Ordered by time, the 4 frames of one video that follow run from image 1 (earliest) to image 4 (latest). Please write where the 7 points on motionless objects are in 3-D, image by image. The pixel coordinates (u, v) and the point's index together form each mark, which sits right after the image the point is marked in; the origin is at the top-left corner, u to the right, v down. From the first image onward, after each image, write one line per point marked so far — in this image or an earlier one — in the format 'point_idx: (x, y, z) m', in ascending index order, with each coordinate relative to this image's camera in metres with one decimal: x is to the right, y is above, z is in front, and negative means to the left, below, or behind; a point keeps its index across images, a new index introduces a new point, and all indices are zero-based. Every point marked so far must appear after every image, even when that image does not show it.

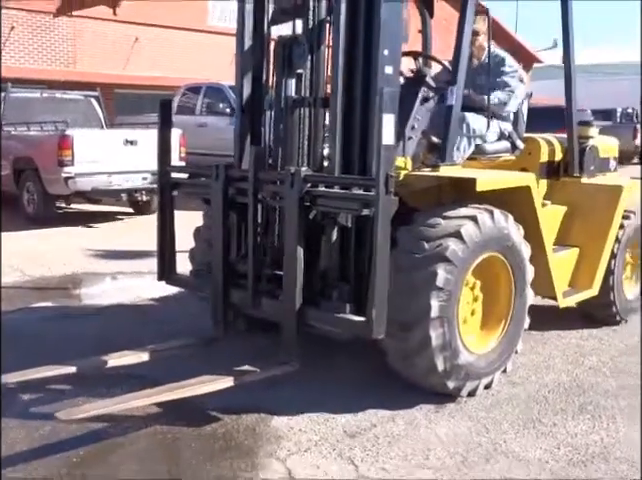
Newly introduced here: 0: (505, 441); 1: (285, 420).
0: (+1.0, -1.1, +4.2) m
1: (-0.2, -1.1, +4.4) m
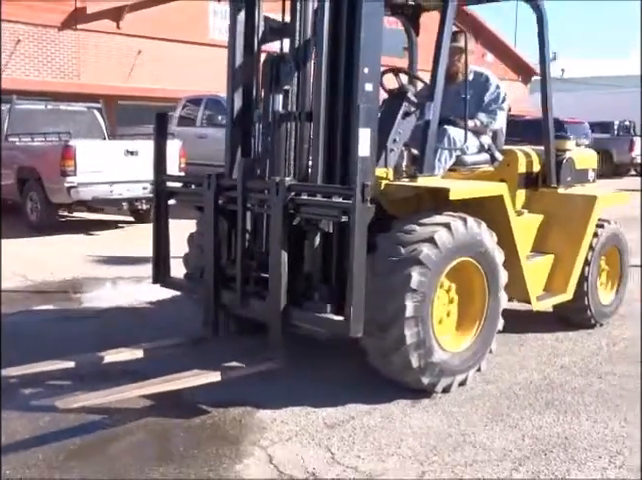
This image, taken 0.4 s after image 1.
0: (+0.9, -1.2, +4.5) m
1: (-0.3, -1.1, +4.7) m
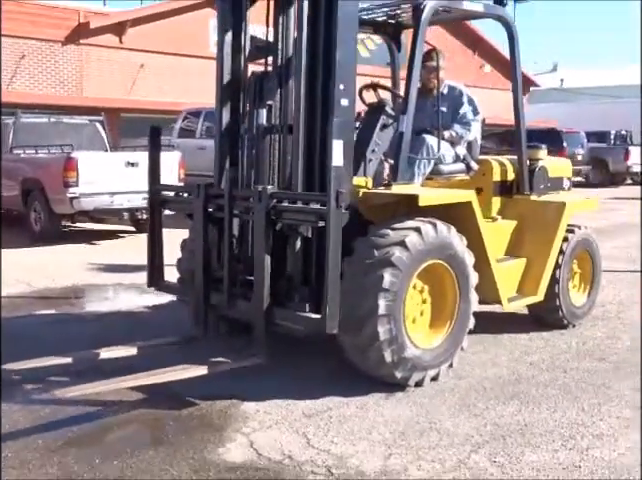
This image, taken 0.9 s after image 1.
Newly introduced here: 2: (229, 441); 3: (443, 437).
0: (+0.8, -1.2, +4.8) m
1: (-0.5, -1.1, +5.1) m
2: (-0.6, -1.2, +4.5) m
3: (+0.8, -1.2, +4.6) m
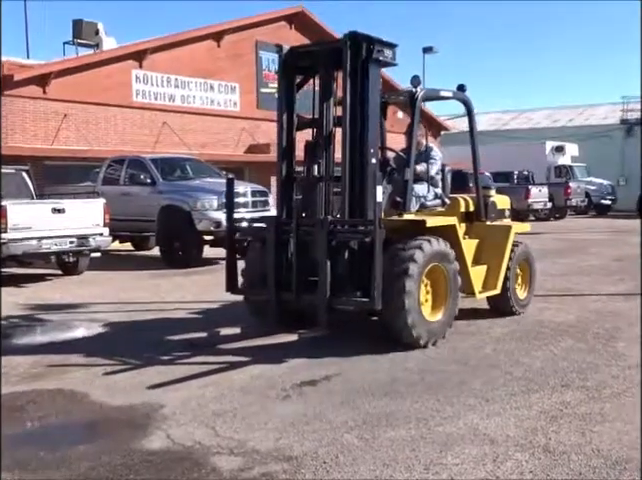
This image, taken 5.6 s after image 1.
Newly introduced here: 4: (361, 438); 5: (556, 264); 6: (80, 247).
0: (0.0, -1.4, +6.0) m
1: (-1.3, -1.4, +6.1) m
2: (-1.3, -1.5, +5.6) m
3: (0.0, -1.4, +5.7) m
4: (+0.3, -1.5, +5.4) m
5: (+5.1, -0.5, +15.9) m
6: (-4.3, -0.1, +13.0) m
